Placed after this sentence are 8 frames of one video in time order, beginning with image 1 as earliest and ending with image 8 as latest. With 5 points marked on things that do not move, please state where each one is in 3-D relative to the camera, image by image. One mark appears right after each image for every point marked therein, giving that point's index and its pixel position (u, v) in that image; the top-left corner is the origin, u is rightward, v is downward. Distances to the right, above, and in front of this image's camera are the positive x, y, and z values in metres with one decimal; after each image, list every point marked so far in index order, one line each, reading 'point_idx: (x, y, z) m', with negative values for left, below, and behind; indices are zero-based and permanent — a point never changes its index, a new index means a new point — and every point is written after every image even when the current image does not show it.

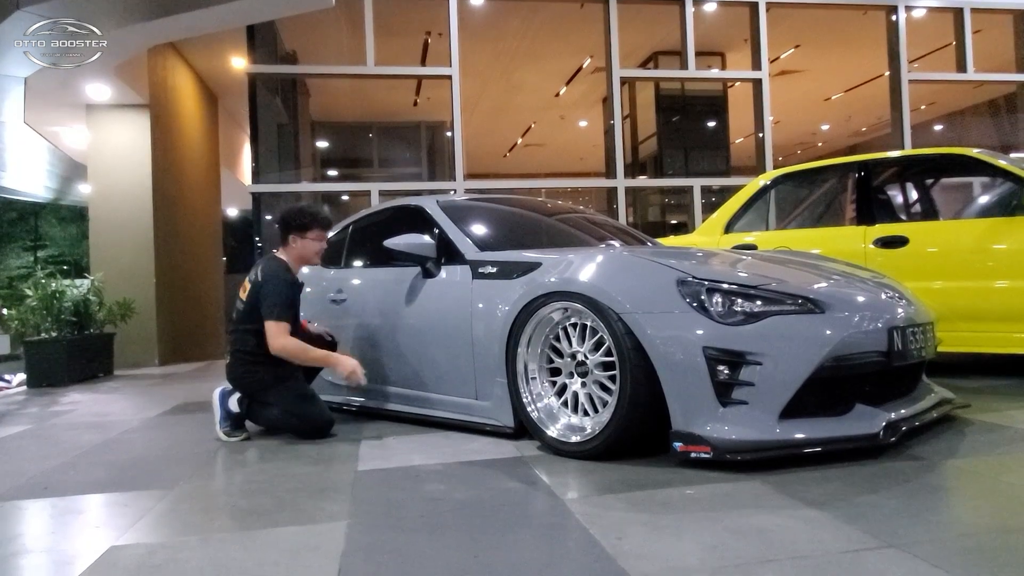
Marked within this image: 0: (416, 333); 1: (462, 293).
0: (-0.5, -0.2, +3.9) m
1: (-0.2, 0.0, +3.6) m
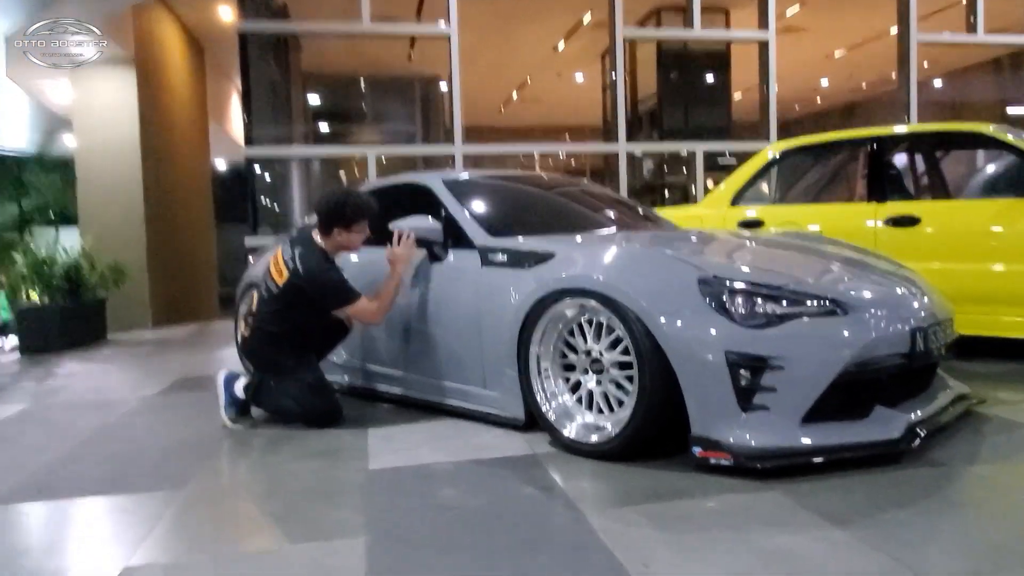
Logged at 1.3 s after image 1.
0: (-0.5, -0.2, +3.8) m
1: (-0.2, 0.0, +3.5) m
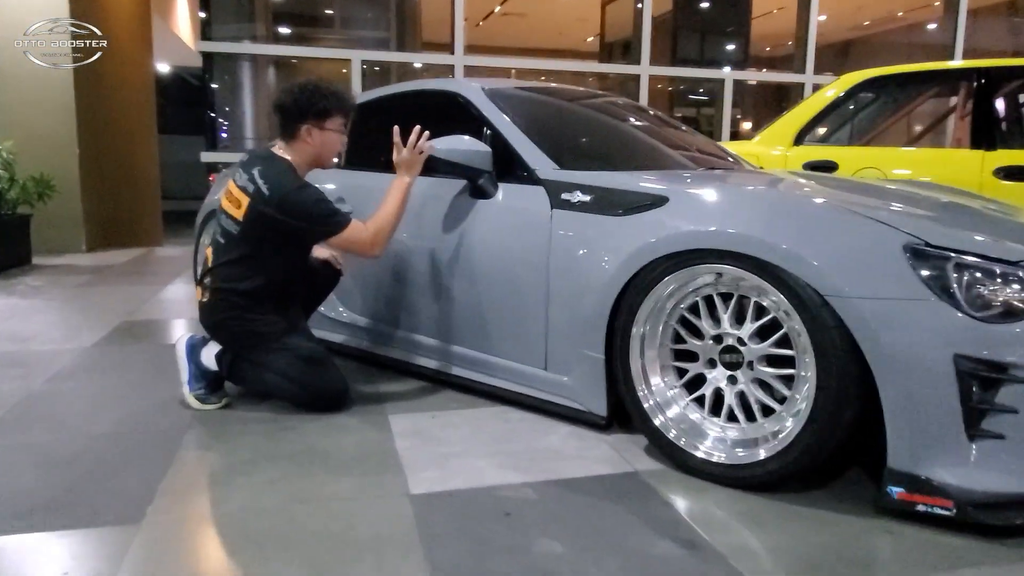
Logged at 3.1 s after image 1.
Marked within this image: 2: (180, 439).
0: (-0.2, +0.1, +2.9) m
1: (+0.1, +0.2, +2.6) m
2: (-1.1, -0.5, +2.5) m
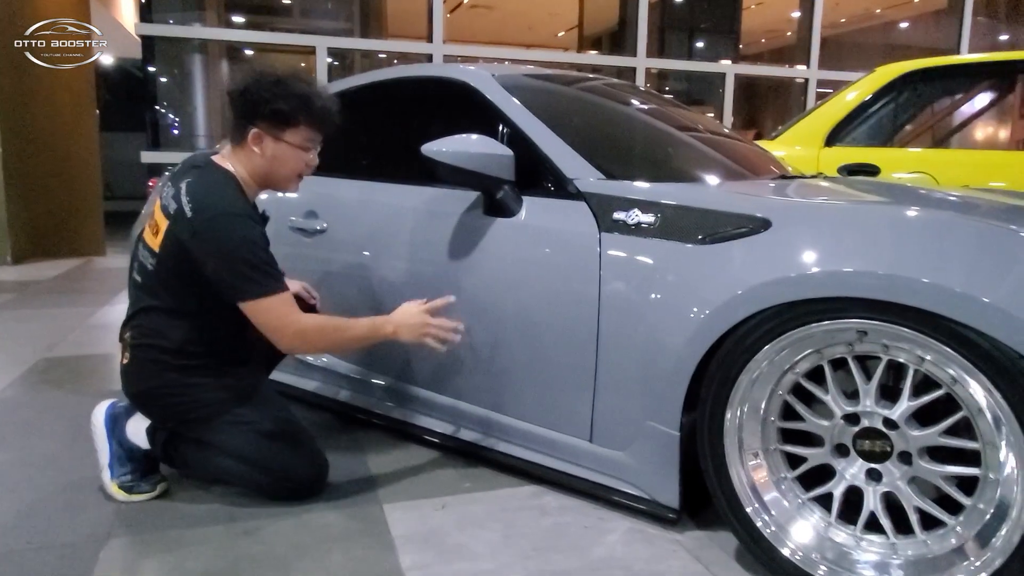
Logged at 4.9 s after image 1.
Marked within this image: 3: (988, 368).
0: (-0.1, -0.1, +2.2) m
1: (+0.2, +0.1, +2.0) m
2: (-1.0, -0.7, +1.8) m
3: (+0.9, -0.1, +1.4) m
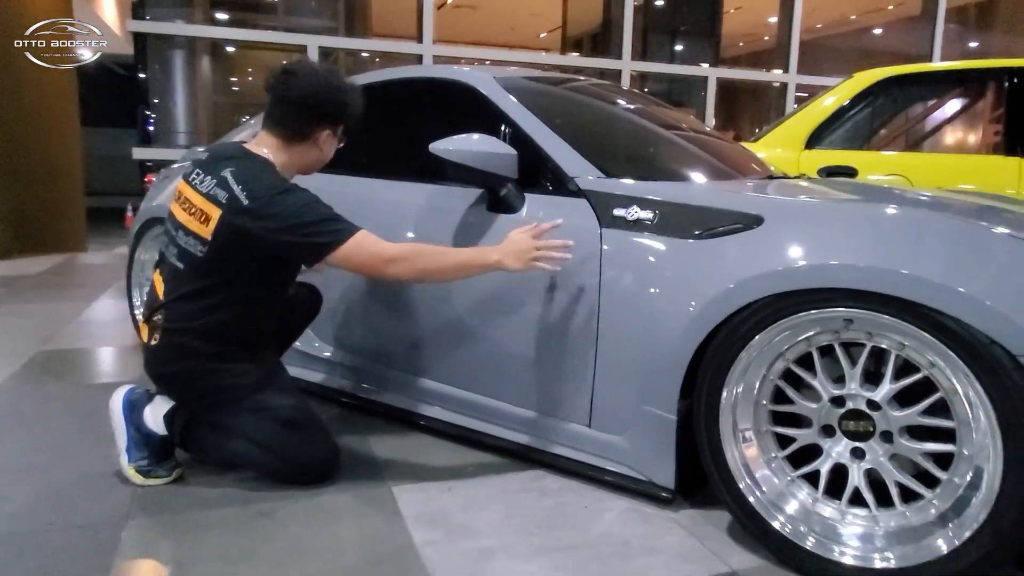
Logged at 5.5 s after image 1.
0: (-0.1, 0.0, +2.3) m
1: (+0.2, +0.1, +2.1) m
2: (-1.0, -0.6, +1.9) m
3: (+0.9, -0.1, +1.5) m
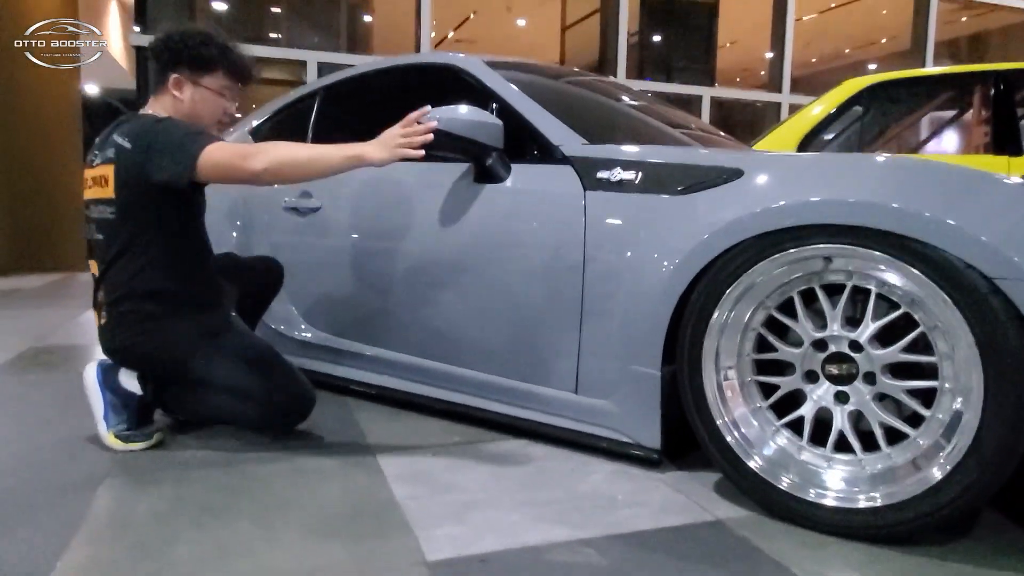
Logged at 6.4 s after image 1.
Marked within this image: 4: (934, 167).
0: (-0.2, 0.0, +2.3) m
1: (+0.2, +0.2, +2.1) m
2: (-1.1, -0.5, +1.9) m
3: (+0.9, 0.0, +1.5) m
4: (+0.9, +0.3, +1.6) m
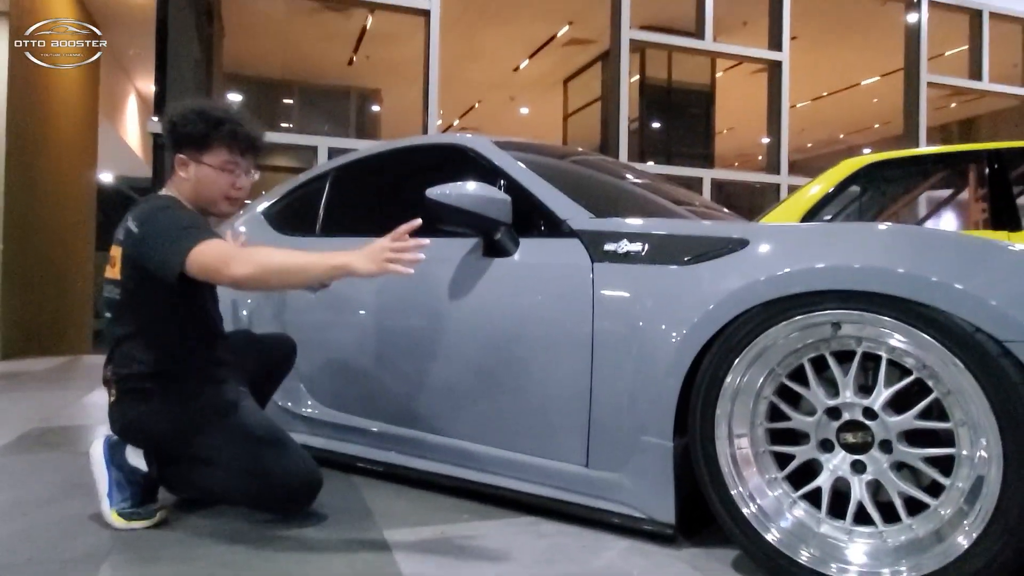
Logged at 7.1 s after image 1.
0: (-0.2, -0.2, +2.3) m
1: (+0.2, 0.0, +2.1) m
2: (-1.0, -0.7, +1.8) m
3: (+0.9, -0.1, +1.5) m
4: (+1.0, +0.1, +1.7) m
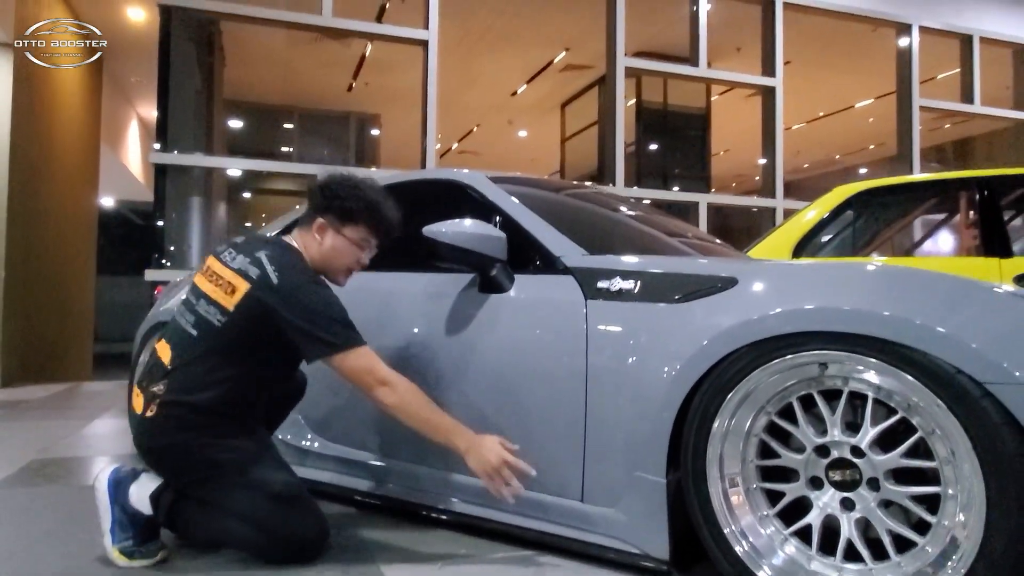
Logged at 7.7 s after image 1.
0: (-0.2, -0.3, +2.4) m
1: (+0.2, -0.1, +2.2) m
2: (-1.0, -0.8, +1.8) m
3: (+0.9, -0.2, +1.5) m
4: (+0.9, 0.0, +1.7) m
